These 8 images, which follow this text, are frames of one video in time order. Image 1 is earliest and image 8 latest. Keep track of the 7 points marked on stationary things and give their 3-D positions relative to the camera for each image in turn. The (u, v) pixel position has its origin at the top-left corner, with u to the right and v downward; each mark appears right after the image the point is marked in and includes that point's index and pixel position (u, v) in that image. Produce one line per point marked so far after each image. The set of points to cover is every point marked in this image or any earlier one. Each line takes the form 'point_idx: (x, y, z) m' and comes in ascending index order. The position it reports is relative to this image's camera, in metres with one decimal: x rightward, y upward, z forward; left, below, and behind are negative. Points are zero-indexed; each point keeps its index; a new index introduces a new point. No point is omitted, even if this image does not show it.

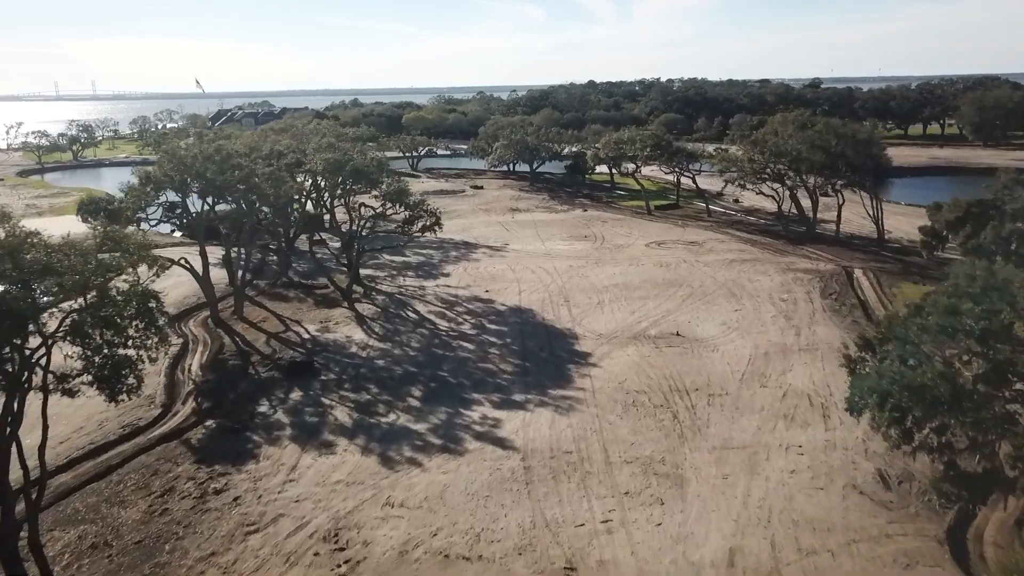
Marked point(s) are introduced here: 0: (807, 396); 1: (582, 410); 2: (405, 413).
0: (+7.4, -2.8, +19.3) m
1: (+1.7, -3.0, +19.0) m
2: (-2.7, -3.2, +19.3) m
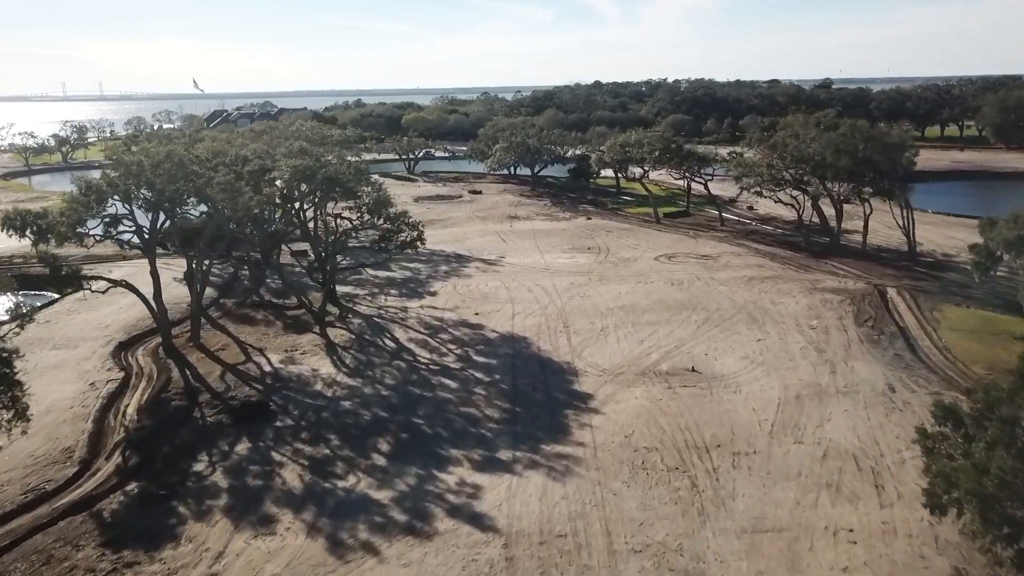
0: (+7.1, -3.5, +15.9) m
1: (+1.4, -3.8, +15.7) m
2: (-3.0, -3.9, +16.1) m
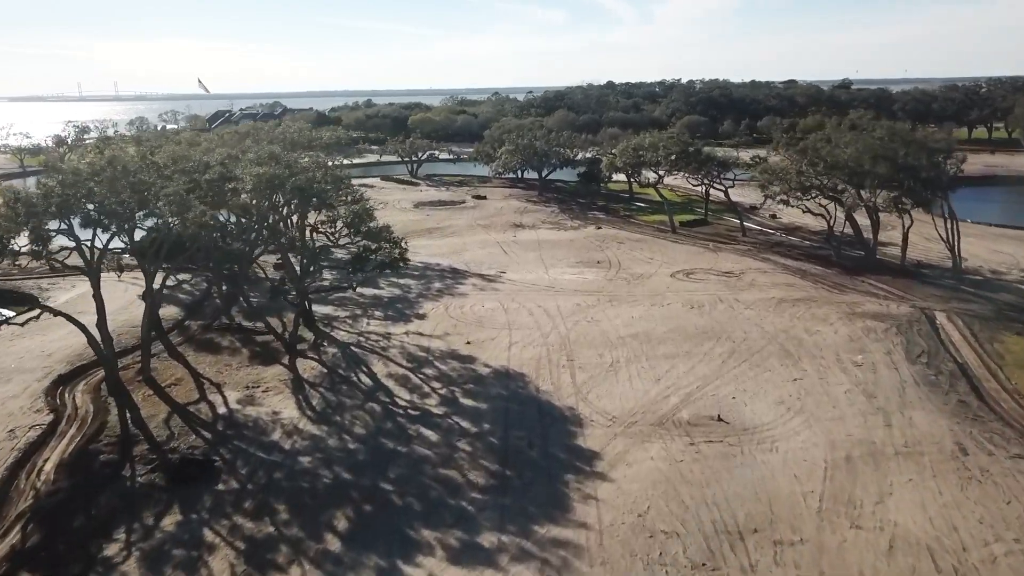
0: (+6.8, -4.3, +12.6) m
1: (+1.1, -4.6, +12.4) m
2: (-3.3, -4.7, +12.8) m
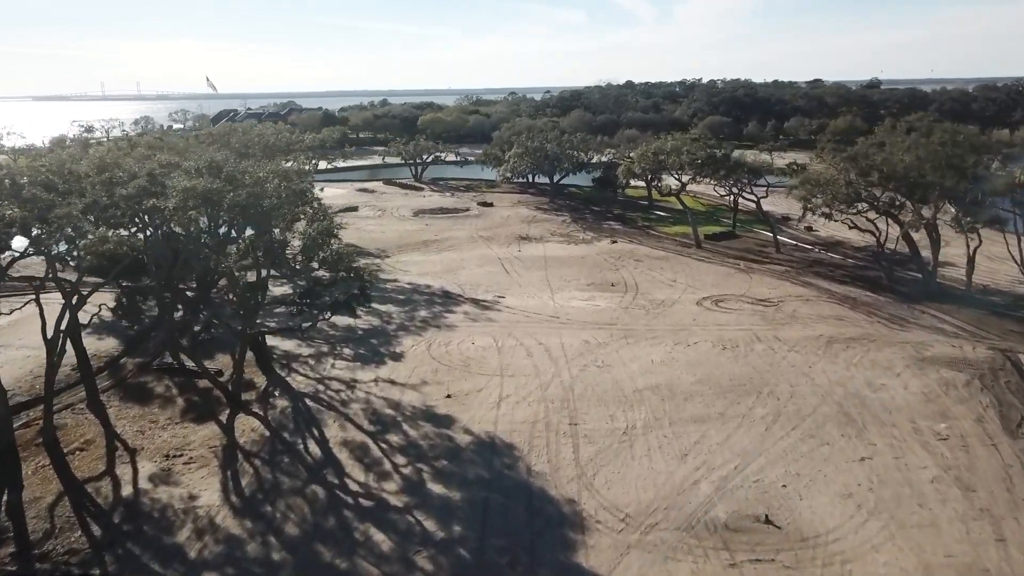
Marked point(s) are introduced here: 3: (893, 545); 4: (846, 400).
0: (+6.3, -5.4, +8.0) m
1: (+0.6, -5.6, +8.0) m
2: (-3.8, -5.7, +8.6) m
3: (+6.3, -4.3, +12.7) m
4: (+8.0, -2.6, +18.2) m
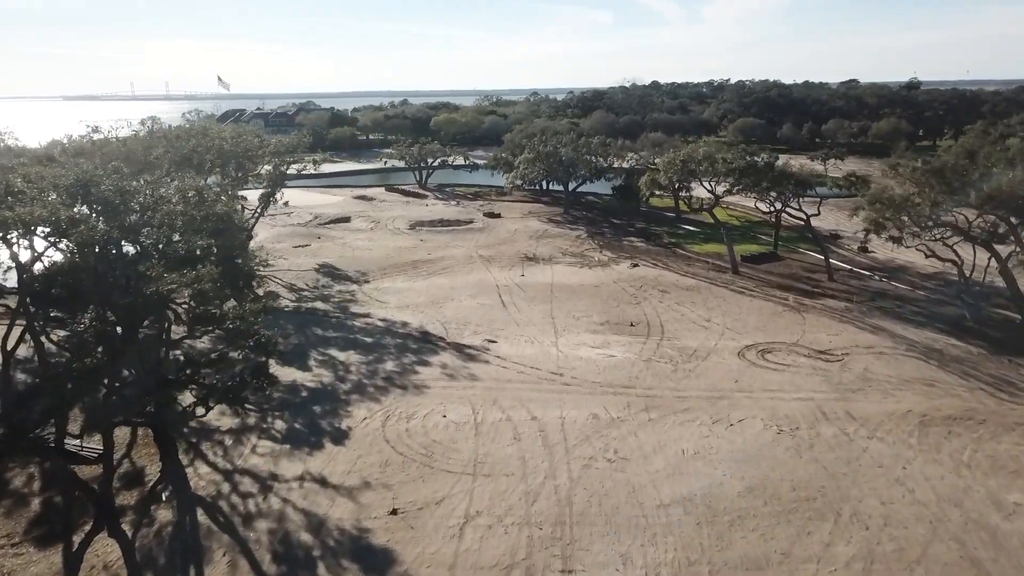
0: (+5.5, -6.7, +2.3) m
1: (-0.2, -6.8, +2.5) m
2: (-4.6, -6.9, +3.2) m
3: (+5.6, -5.6, +7.0) m
4: (+7.4, -4.0, +12.5) m
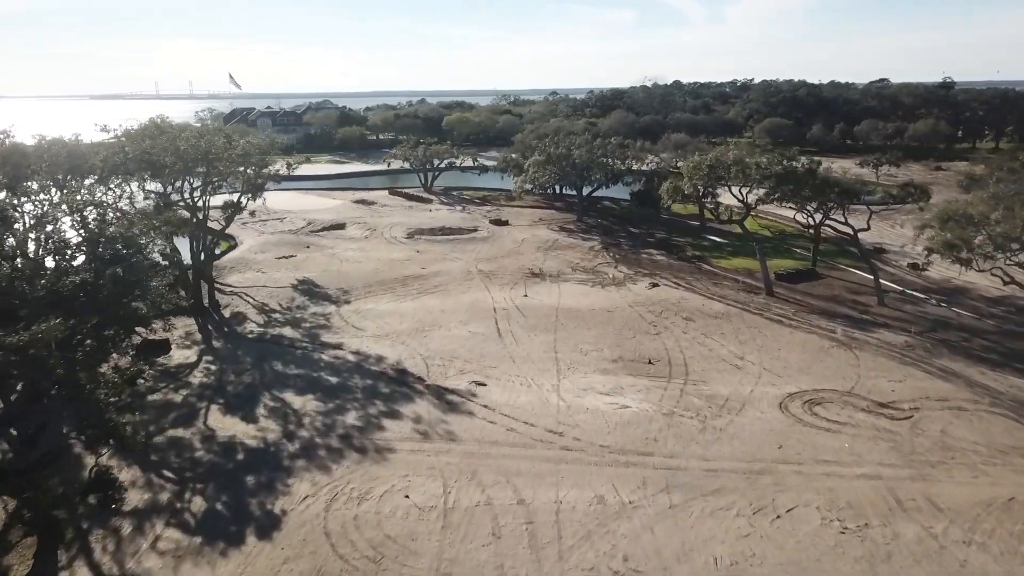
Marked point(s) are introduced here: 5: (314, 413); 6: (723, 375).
0: (+4.8, -7.5, -1.6) m
1: (-0.9, -7.6, -1.3) m
2: (-5.3, -7.6, -0.5) m
3: (+5.0, -6.4, +3.1) m
4: (+7.0, -4.8, +8.5) m
5: (-4.5, -2.8, +17.2) m
6: (+5.4, -2.1, +19.4) m
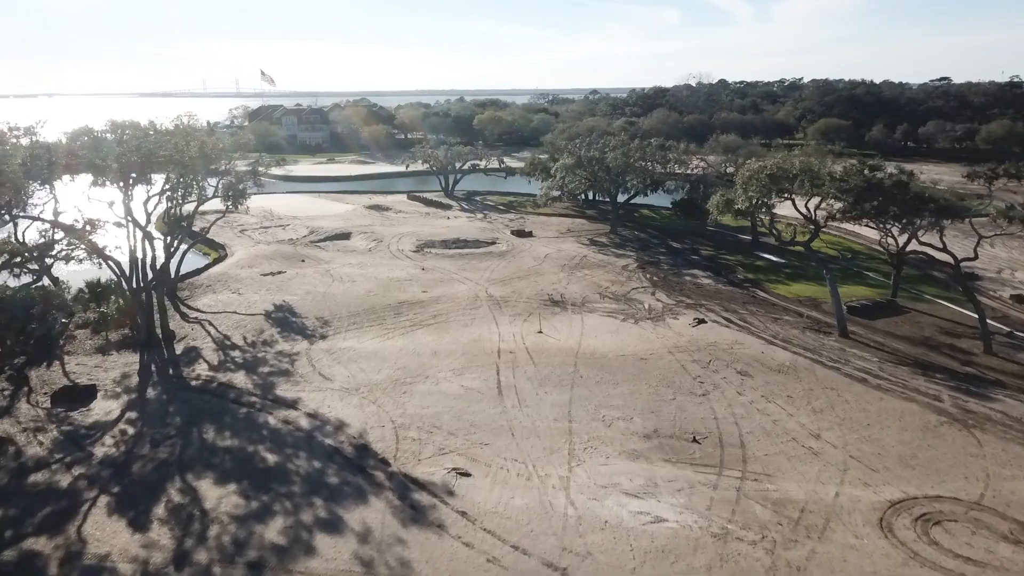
0: (+3.5, -8.6, -6.7) m
1: (-2.2, -8.6, -6.1) m
2: (-6.5, -8.6, -5.1) m
3: (+4.0, -7.5, -2.1) m
4: (+6.3, -5.9, +3.2) m
5: (-4.7, -3.7, +12.5) m
6: (+5.3, -3.2, +14.3) m
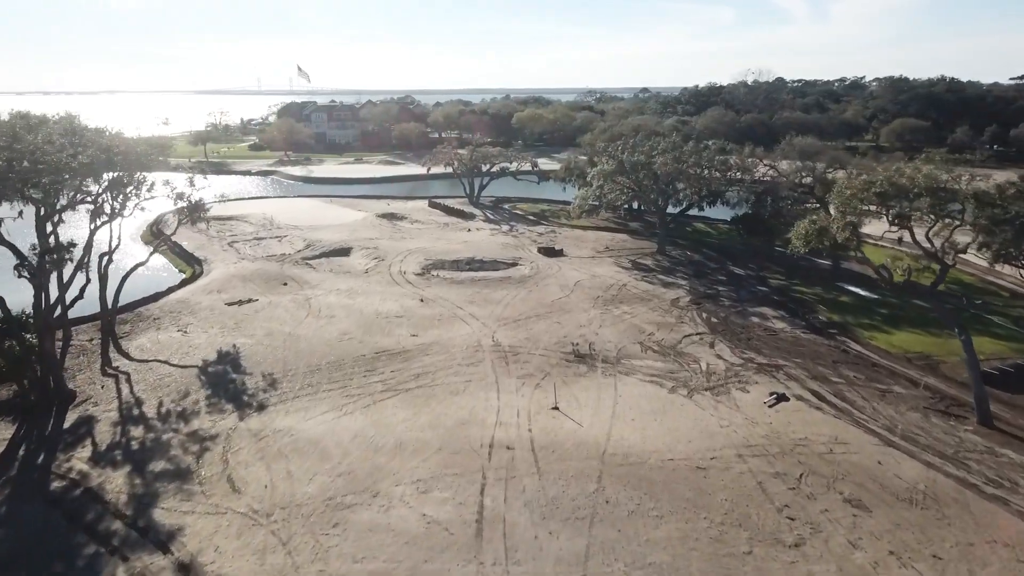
0: (+1.7, -10.0, -12.9) m
1: (-3.9, -9.9, -12.0) m
2: (-8.2, -9.7, -10.7) m
3: (+2.5, -8.8, -8.3) m
4: (+5.1, -7.3, -3.2) m
5: (-5.2, -4.9, +6.8) m
6: (+4.9, -4.6, +7.9) m
